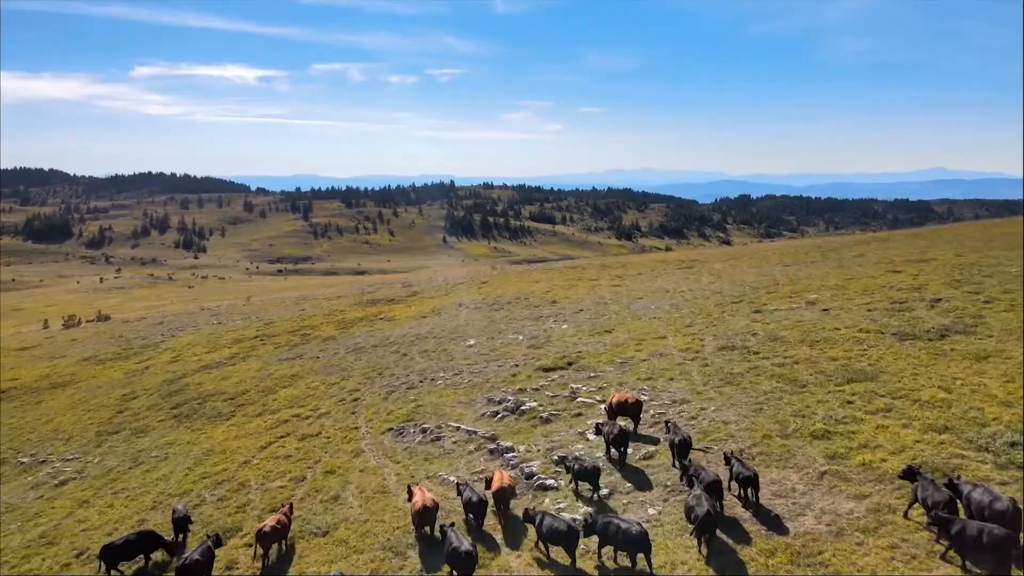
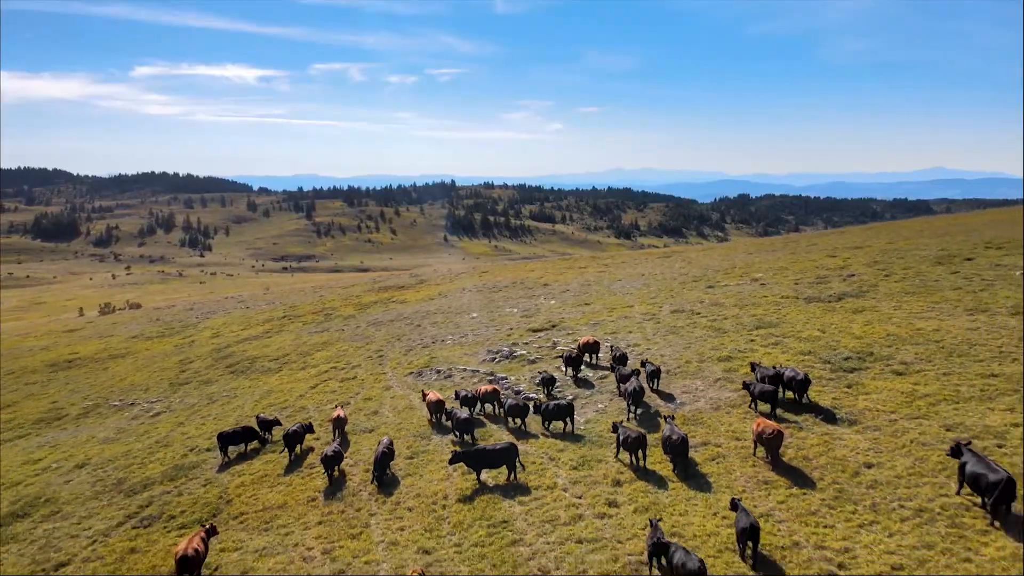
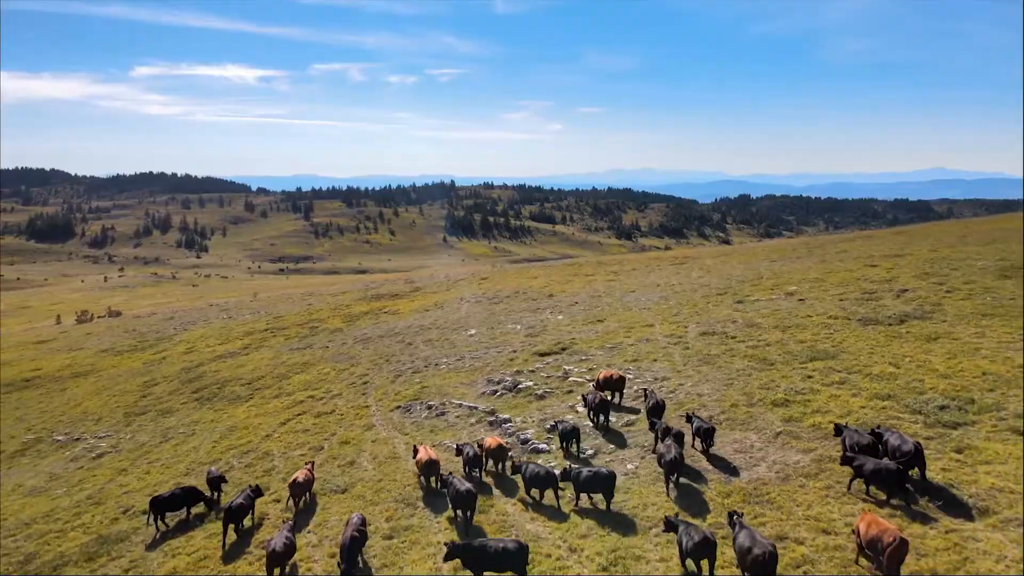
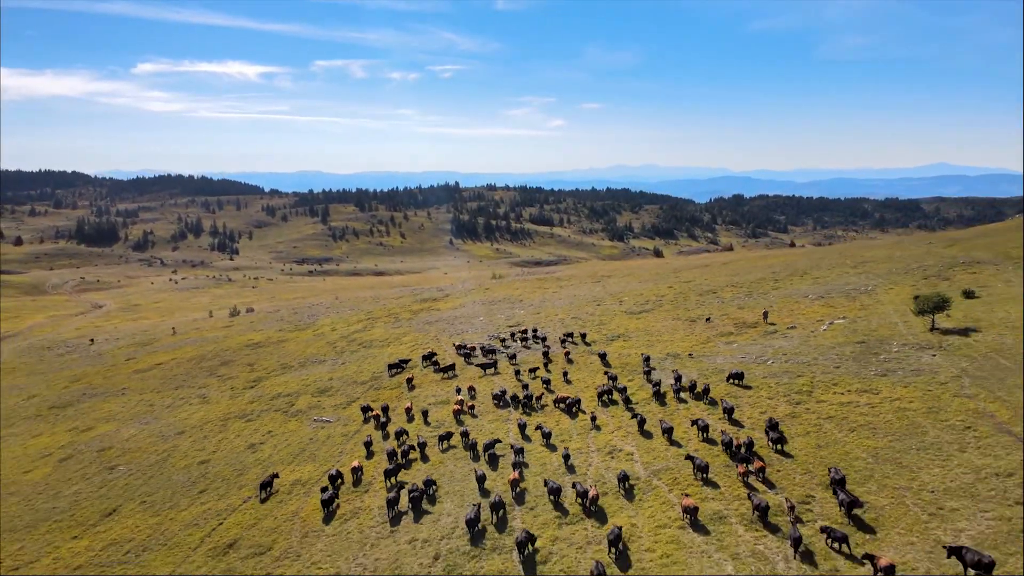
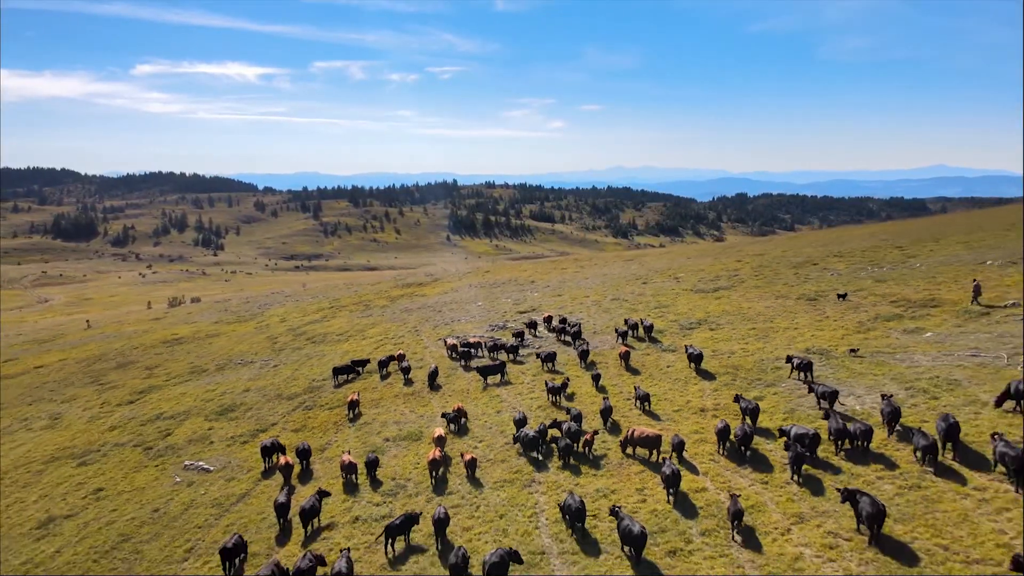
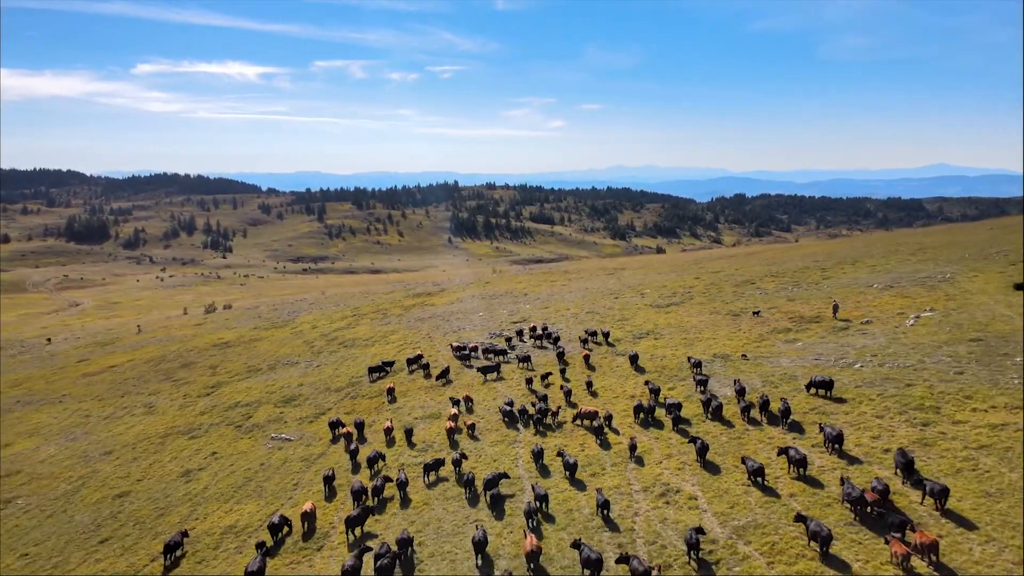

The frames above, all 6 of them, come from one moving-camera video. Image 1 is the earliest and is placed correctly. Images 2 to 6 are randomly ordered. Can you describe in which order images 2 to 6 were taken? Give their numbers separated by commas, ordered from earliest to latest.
3, 2, 5, 6, 4
